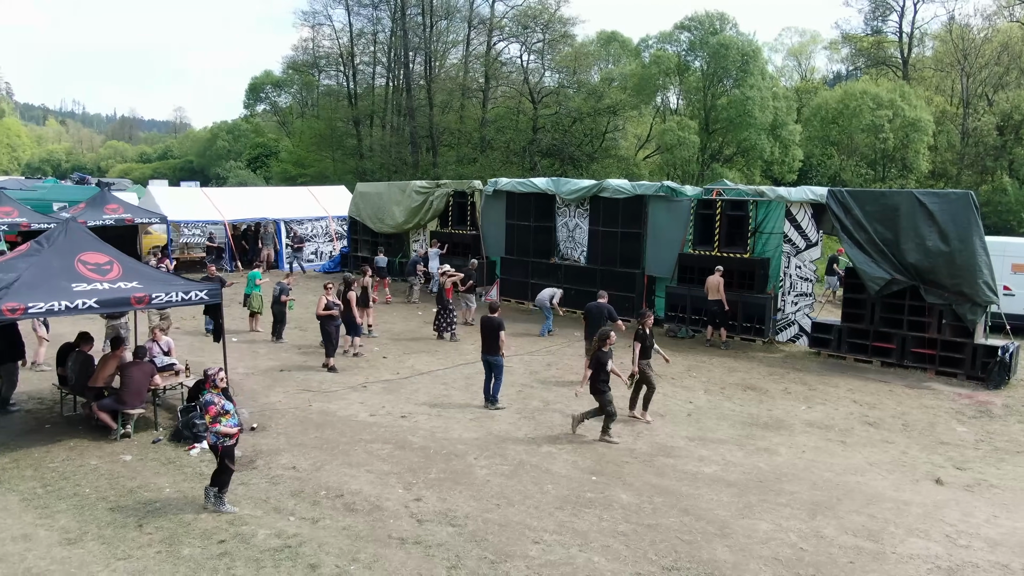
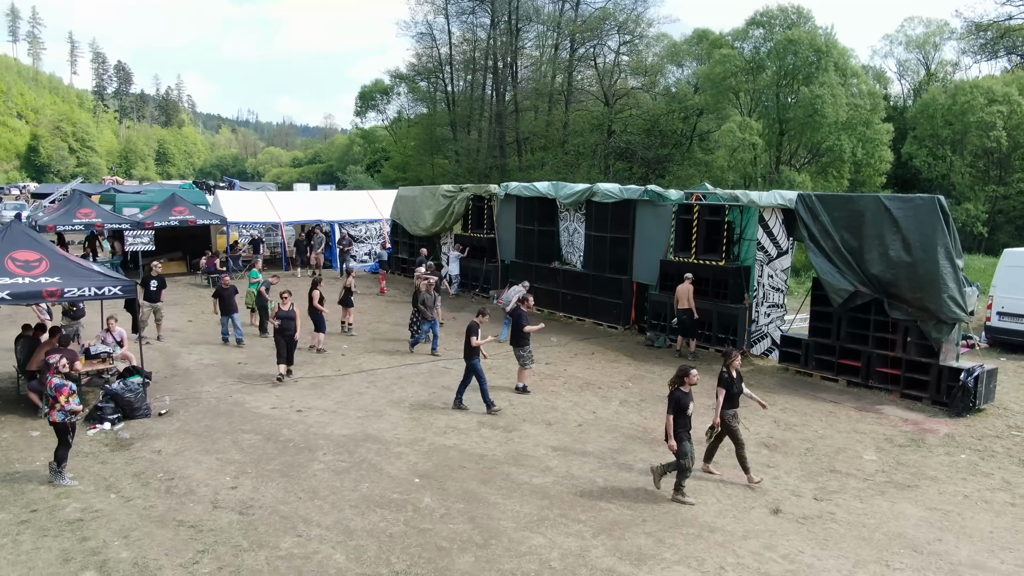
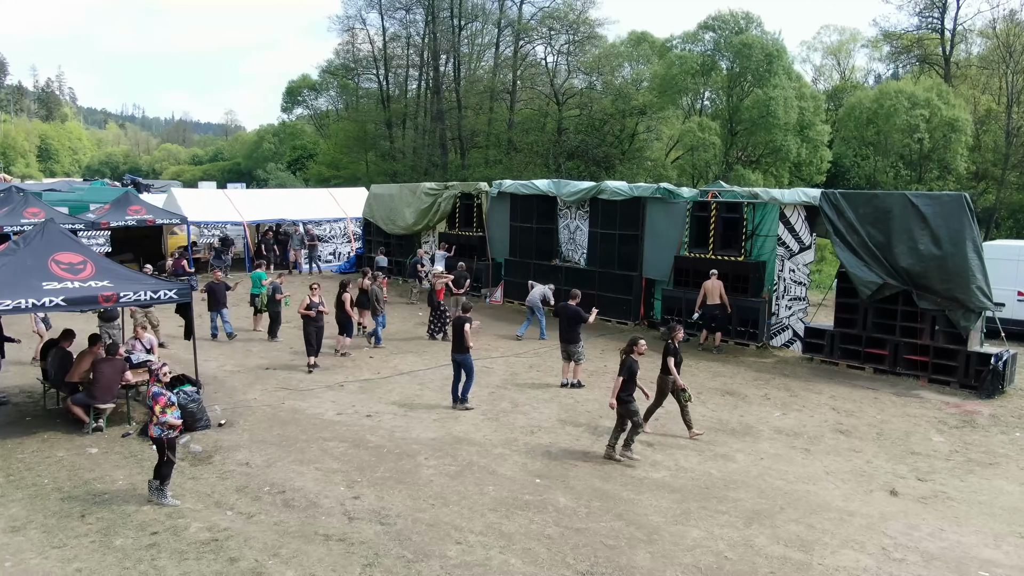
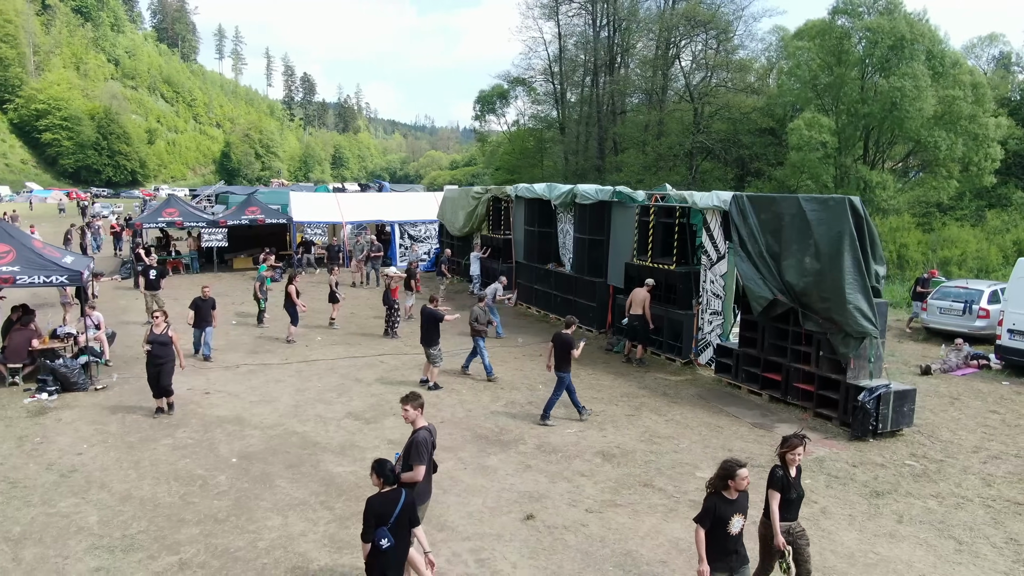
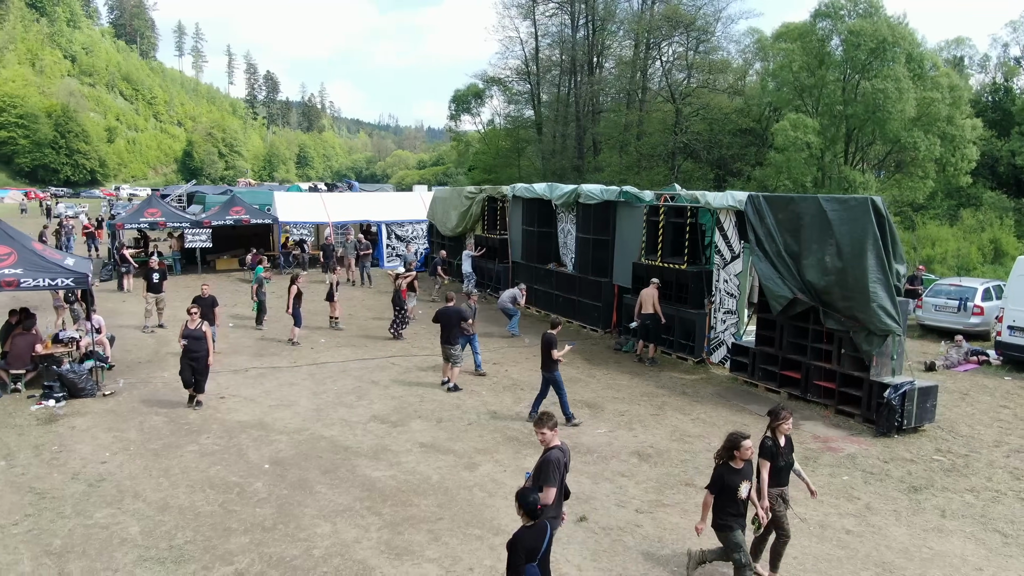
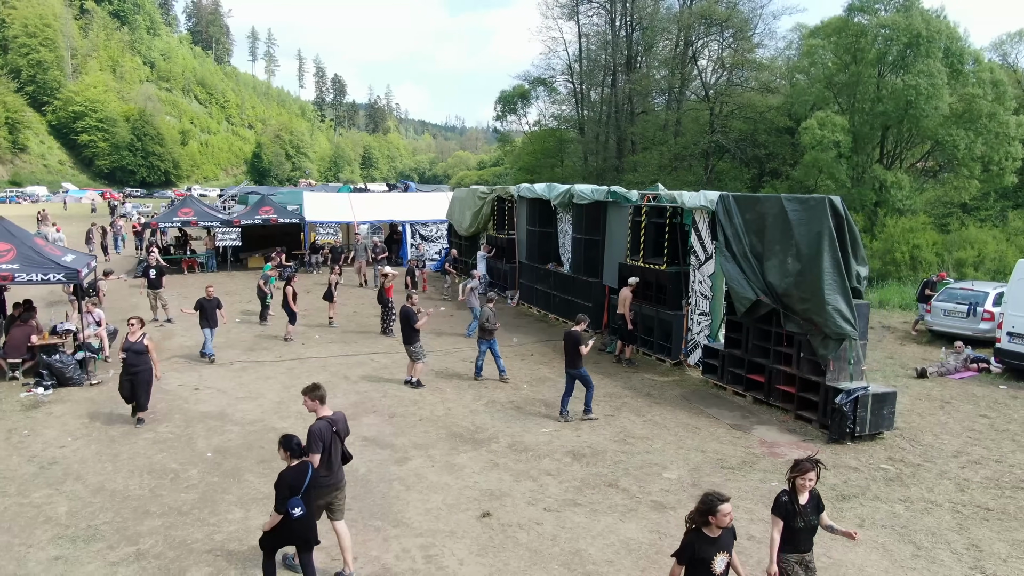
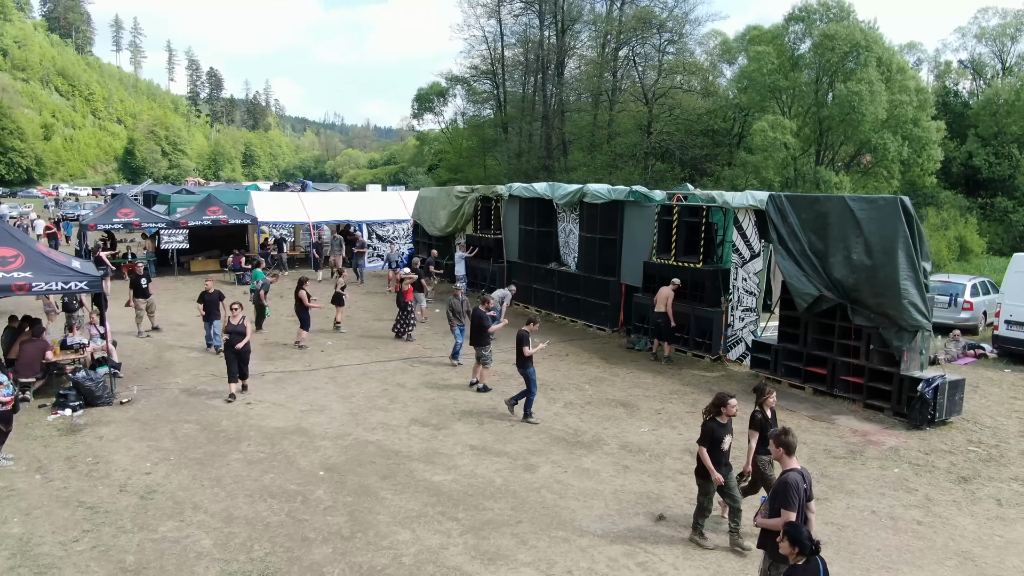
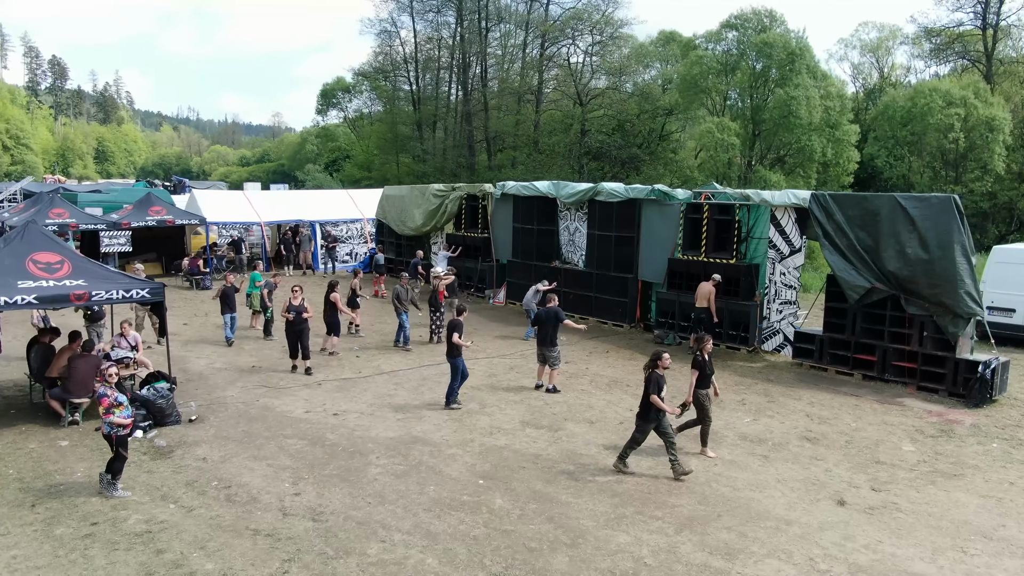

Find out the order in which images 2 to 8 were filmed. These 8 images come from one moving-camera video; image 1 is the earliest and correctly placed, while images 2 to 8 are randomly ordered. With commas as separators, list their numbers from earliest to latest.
3, 8, 2, 7, 5, 4, 6
